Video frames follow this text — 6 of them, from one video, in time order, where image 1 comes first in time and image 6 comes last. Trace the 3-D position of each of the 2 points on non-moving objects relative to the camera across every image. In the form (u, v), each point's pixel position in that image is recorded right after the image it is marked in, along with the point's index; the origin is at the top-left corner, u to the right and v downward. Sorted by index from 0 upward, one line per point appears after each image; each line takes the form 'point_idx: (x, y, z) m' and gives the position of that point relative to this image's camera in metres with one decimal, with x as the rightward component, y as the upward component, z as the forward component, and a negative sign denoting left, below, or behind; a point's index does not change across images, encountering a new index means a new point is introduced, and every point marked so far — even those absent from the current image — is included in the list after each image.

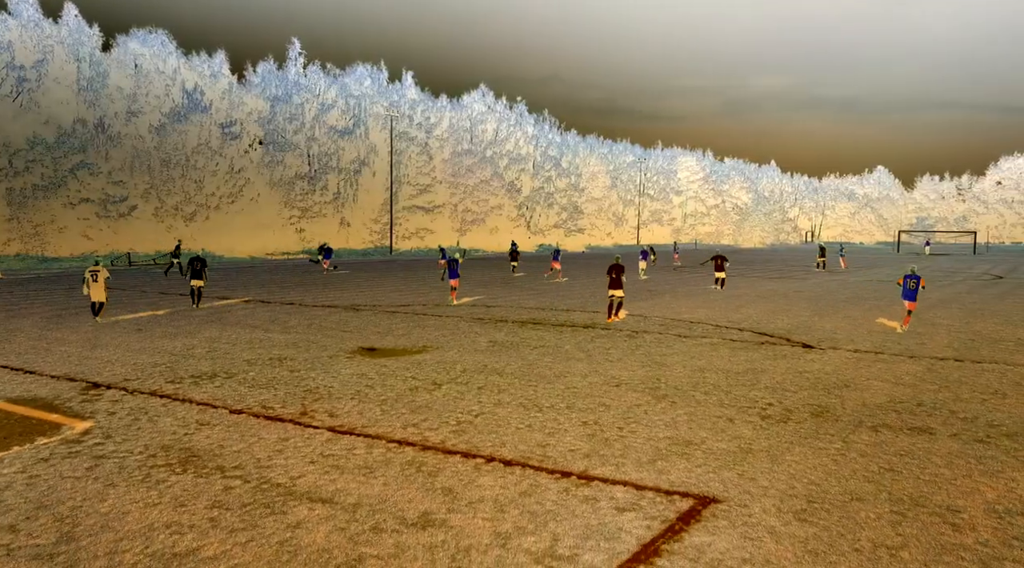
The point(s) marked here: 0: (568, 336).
0: (+1.0, -0.9, +12.6) m
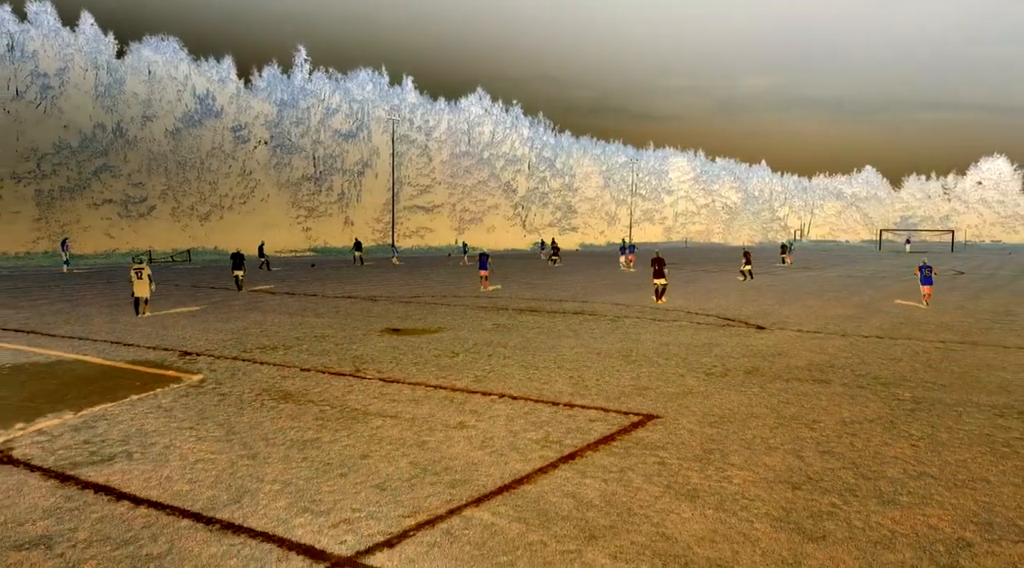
0: (+1.0, -0.7, +14.9) m
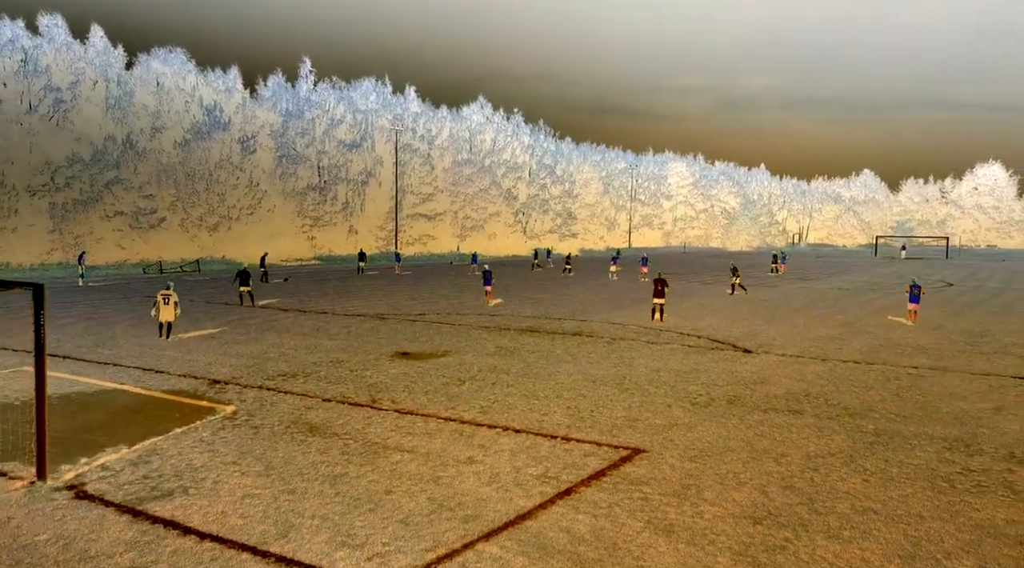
0: (+1.0, -1.2, +15.8) m
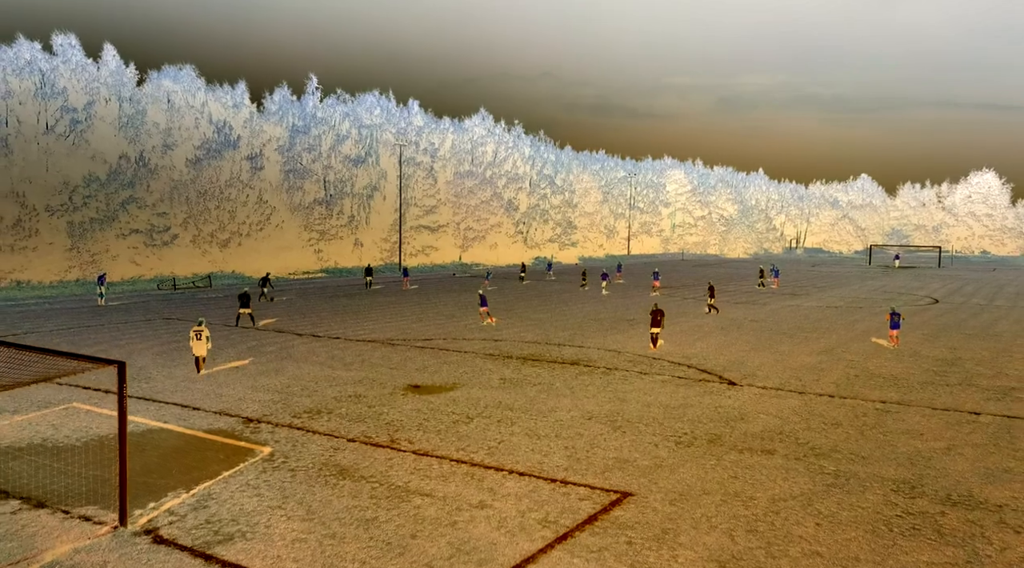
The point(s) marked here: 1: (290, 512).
0: (+1.1, -2.0, +17.1) m
1: (-2.5, -2.6, +8.6) m
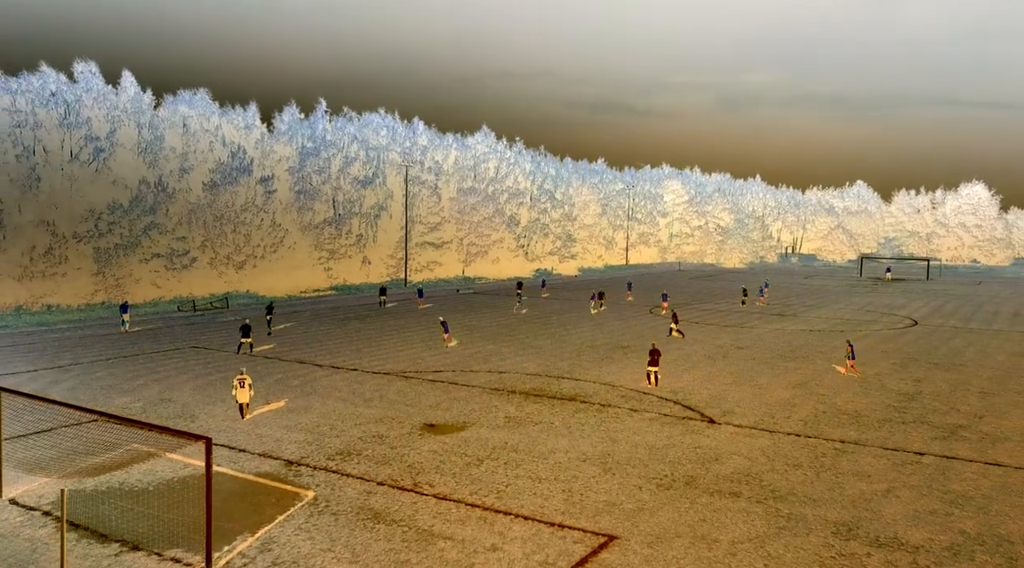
0: (+1.1, -3.2, +19.1) m
1: (-2.4, -3.8, +10.6) m
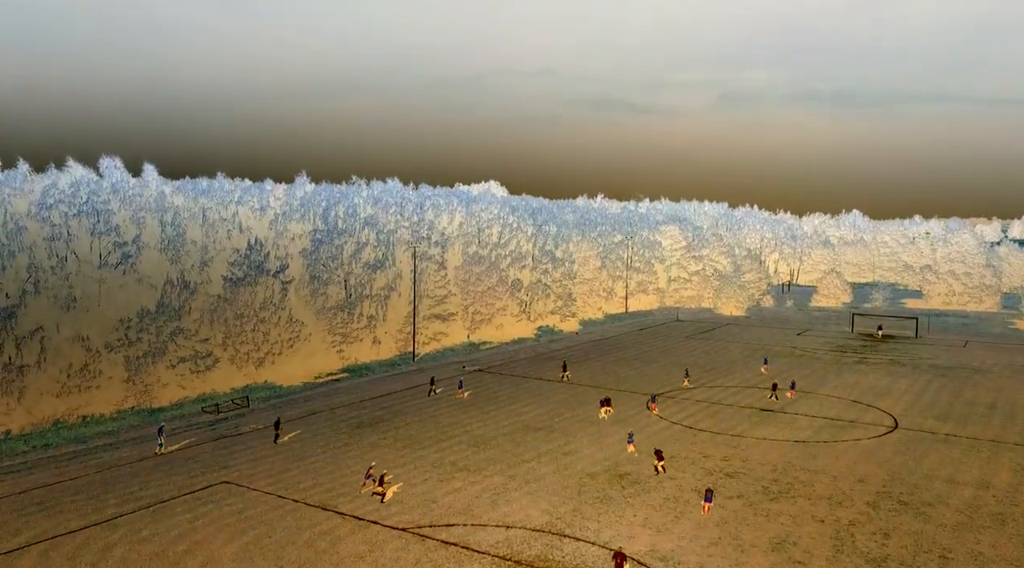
0: (+1.4, -8.8, +21.5) m
1: (-2.2, -9.5, +13.0) m
